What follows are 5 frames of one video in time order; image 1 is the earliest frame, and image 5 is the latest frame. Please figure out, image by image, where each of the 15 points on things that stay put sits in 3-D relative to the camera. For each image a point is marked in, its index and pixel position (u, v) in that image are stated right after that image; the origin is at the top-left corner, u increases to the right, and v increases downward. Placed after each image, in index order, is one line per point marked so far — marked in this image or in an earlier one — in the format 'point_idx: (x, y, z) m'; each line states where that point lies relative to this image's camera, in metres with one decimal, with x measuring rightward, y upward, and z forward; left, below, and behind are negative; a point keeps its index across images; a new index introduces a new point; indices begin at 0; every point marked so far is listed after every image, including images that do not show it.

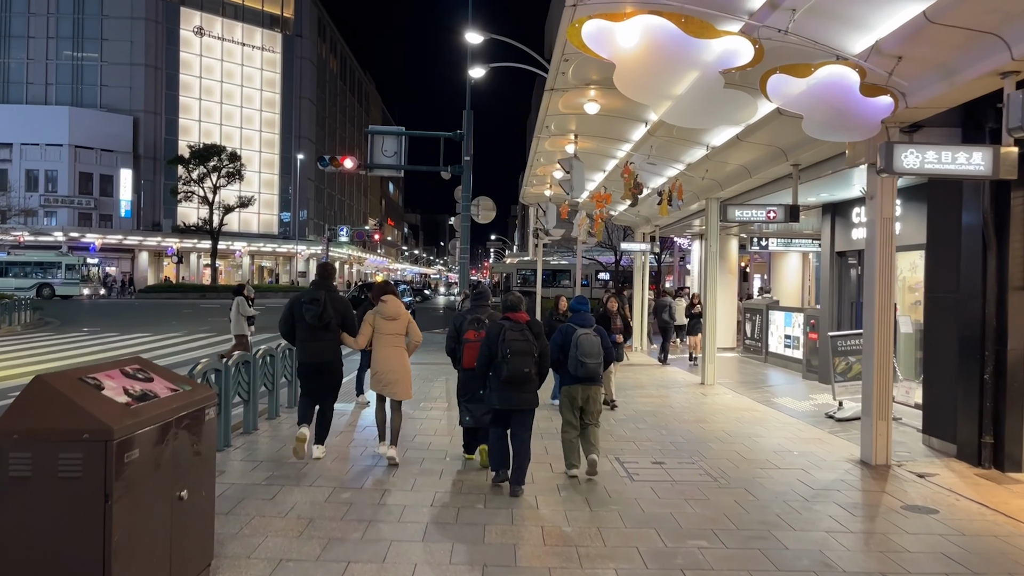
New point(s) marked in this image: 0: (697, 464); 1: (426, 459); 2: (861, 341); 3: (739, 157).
0: (+2.0, -1.9, +6.9) m
1: (-0.9, -1.8, +6.9) m
2: (+5.0, -0.8, +9.2) m
3: (+3.6, +2.0, +10.0) m
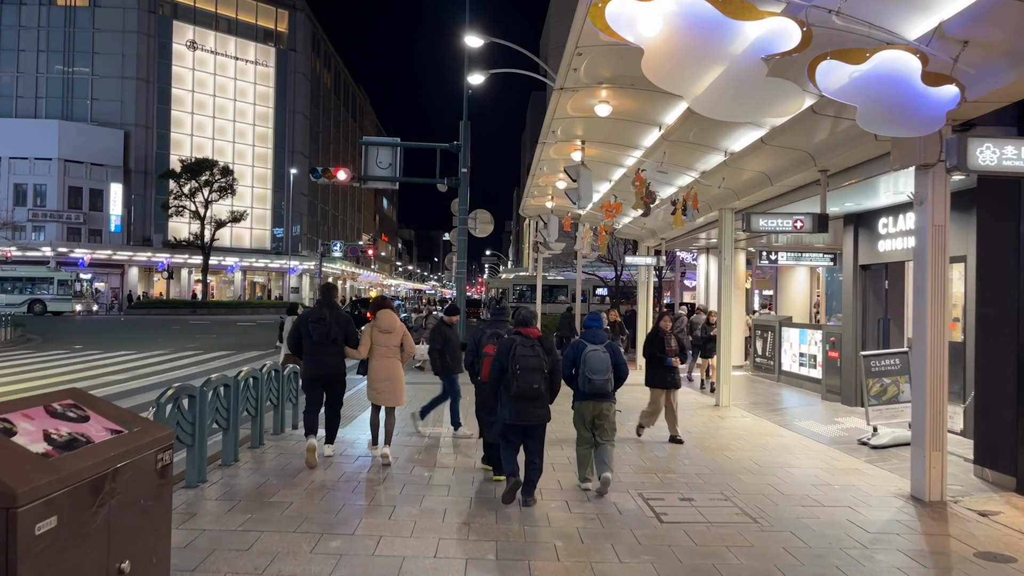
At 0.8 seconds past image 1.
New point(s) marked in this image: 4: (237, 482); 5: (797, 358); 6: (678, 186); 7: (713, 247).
0: (+2.1, -2.0, +6.1) m
1: (-0.8, -2.0, +6.1) m
2: (+5.1, -1.0, +8.5) m
3: (+3.7, +1.8, +9.3) m
4: (-2.7, -1.9, +6.4) m
5: (+6.2, -1.5, +13.9) m
6: (+3.0, +1.8, +11.5) m
7: (+5.6, +1.1, +17.8) m
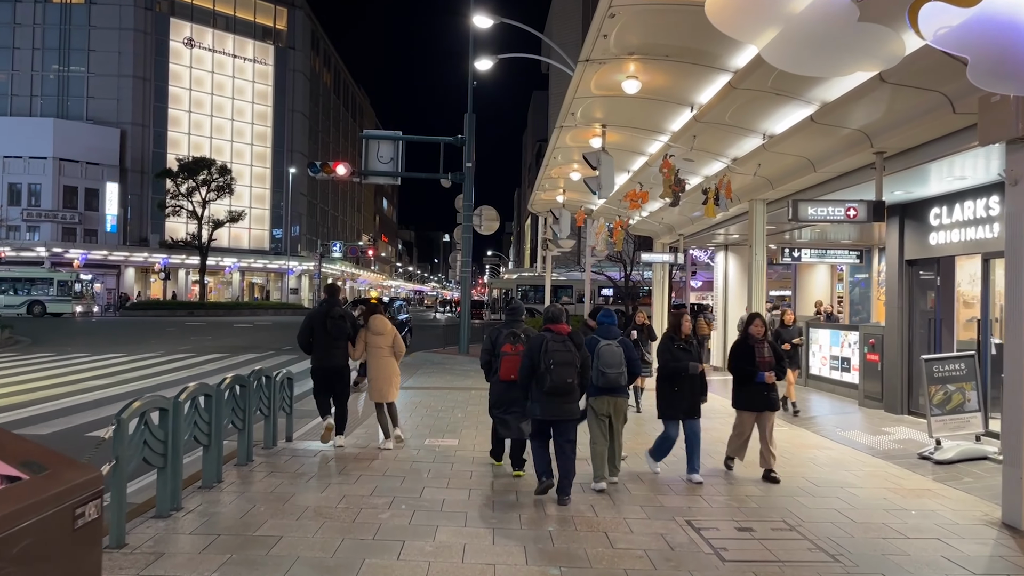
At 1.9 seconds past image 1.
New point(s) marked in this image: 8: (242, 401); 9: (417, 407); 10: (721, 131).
0: (+2.3, -2.0, +5.2) m
1: (-0.6, -1.9, +5.2) m
2: (+5.3, -0.9, +7.6) m
3: (+3.9, +1.9, +8.4) m
4: (-2.5, -1.9, +5.5) m
5: (+6.4, -1.5, +13.0) m
6: (+3.2, +1.9, +10.6) m
7: (+5.8, +1.2, +16.9) m
8: (-2.9, -1.2, +6.7) m
9: (-1.6, -2.1, +11.0) m
10: (+2.9, +2.2, +8.9) m
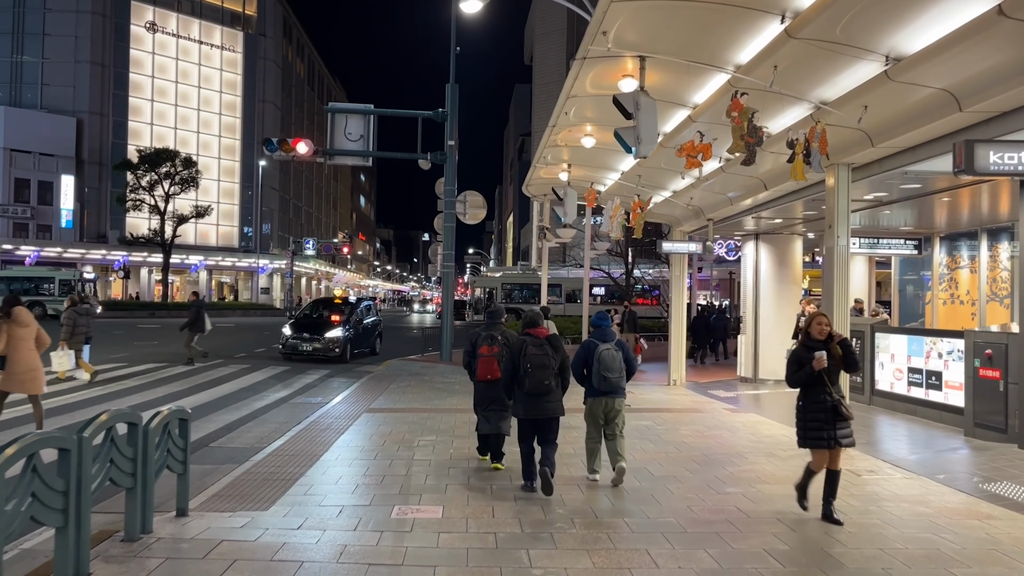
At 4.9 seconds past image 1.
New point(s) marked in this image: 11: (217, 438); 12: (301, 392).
0: (+2.5, -1.9, +2.5) m
1: (-0.4, -1.8, +2.4) m
2: (+5.4, -0.8, +4.9) m
3: (+4.0, +1.9, +5.7) m
4: (-2.3, -1.8, +2.6) m
5: (+6.4, -1.4, +10.4) m
6: (+3.2, +2.0, +7.9) m
7: (+5.7, +1.3, +14.3) m
8: (-2.7, -1.1, +3.8) m
9: (-1.6, -2.0, +8.2) m
10: (+3.0, +2.3, +6.2) m
11: (-4.0, -2.0, +8.6) m
12: (-4.2, -2.1, +12.5) m
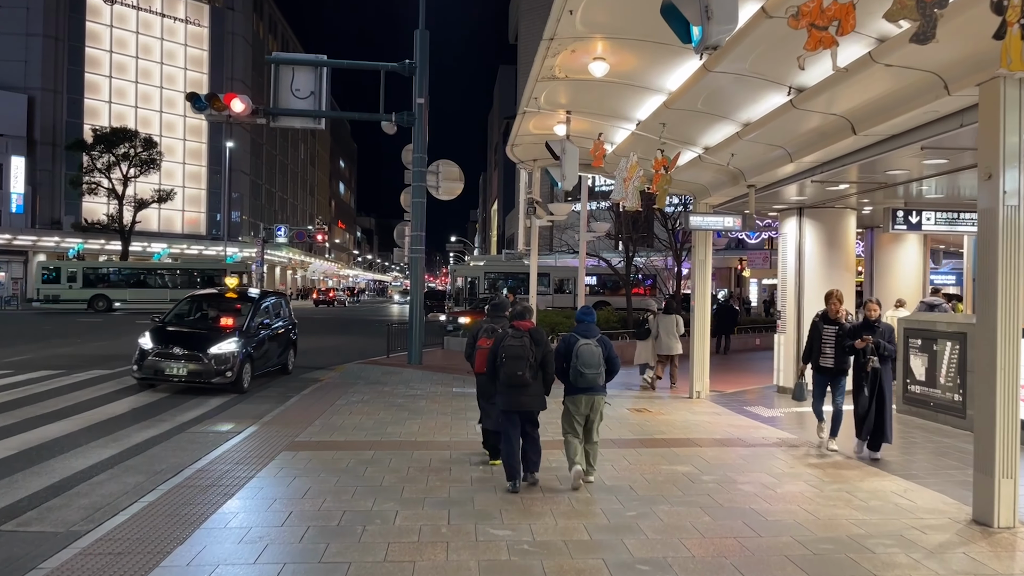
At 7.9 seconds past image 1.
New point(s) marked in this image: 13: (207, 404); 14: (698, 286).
0: (+2.5, -1.9, -0.5) m
1: (-0.4, -1.8, -0.7) m
2: (+5.3, -0.8, +2.0) m
3: (+3.8, +2.0, +2.8) m
4: (-2.4, -1.8, -0.5) m
5: (+6.1, -1.3, +7.5) m
6: (+3.1, +2.1, +4.9) m
7: (+5.3, +1.5, +11.4) m
8: (-2.8, -1.1, +0.7) m
9: (-1.8, -1.9, +5.1) m
10: (+2.9, +2.3, +3.2) m
11: (-4.2, -1.9, +5.5) m
12: (-4.5, -1.9, +9.4) m
13: (-4.9, -1.8, +10.2) m
14: (+3.3, 0.0, +11.5) m
